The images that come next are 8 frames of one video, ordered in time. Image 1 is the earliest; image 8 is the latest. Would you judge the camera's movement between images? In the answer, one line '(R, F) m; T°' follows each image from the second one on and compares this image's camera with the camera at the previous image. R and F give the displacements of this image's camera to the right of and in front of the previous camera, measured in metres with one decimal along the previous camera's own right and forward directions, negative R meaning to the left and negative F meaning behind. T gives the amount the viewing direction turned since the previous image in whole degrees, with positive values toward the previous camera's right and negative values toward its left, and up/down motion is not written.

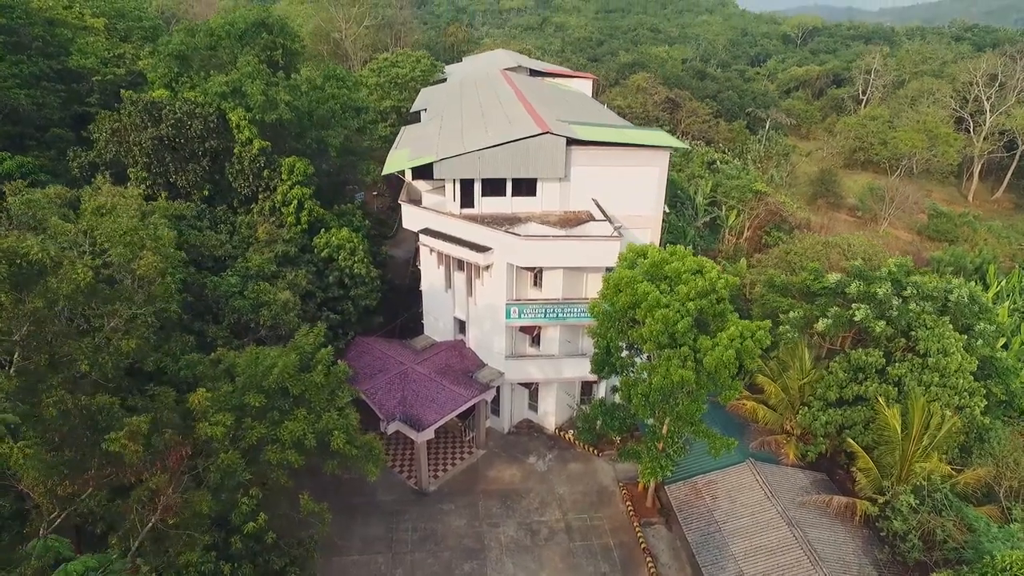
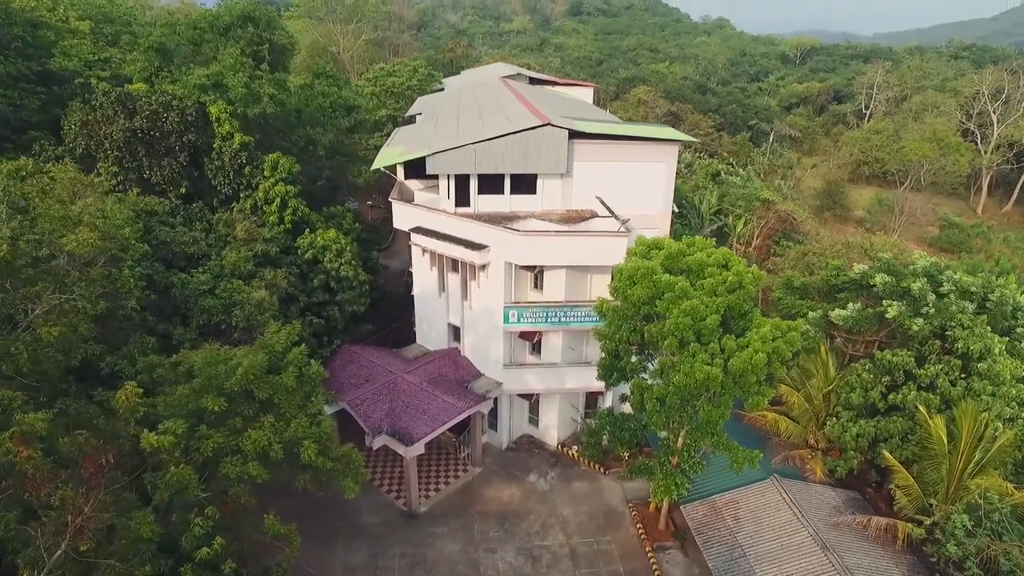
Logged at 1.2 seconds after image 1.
(0.0, +1.8) m; 0°
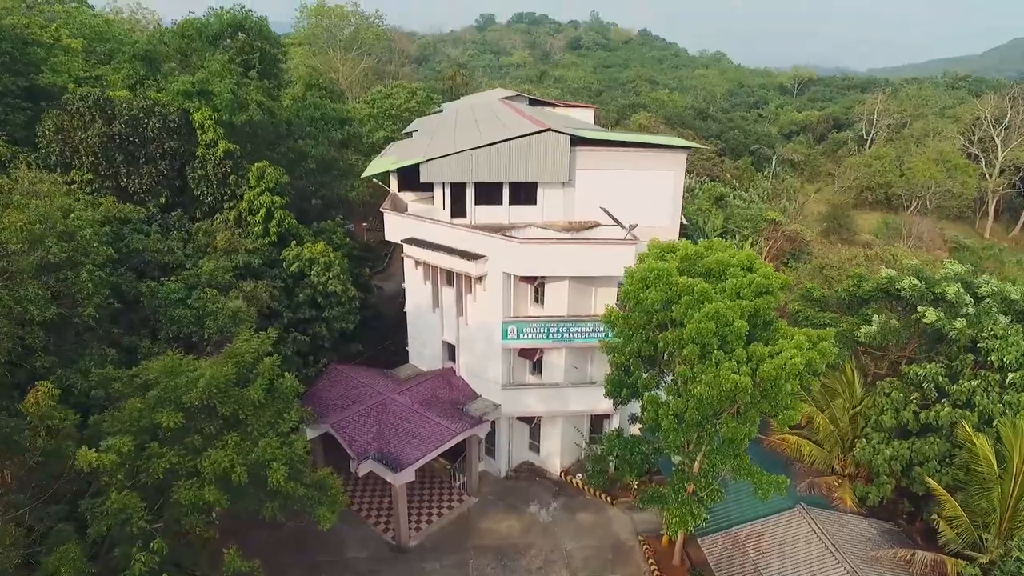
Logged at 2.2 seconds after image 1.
(0.0, +1.4) m; 0°
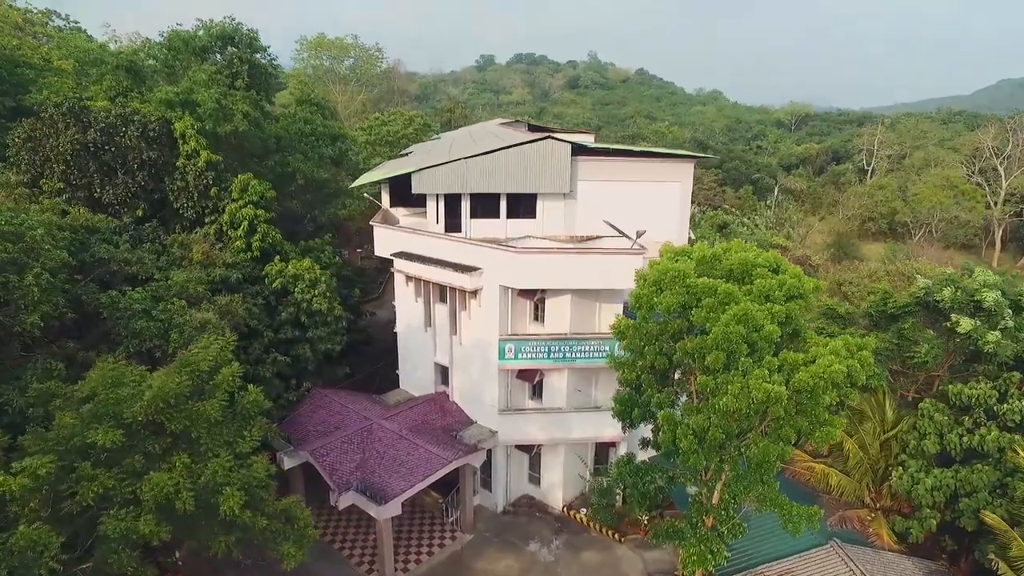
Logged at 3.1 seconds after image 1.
(+0.1, +1.5) m; 0°
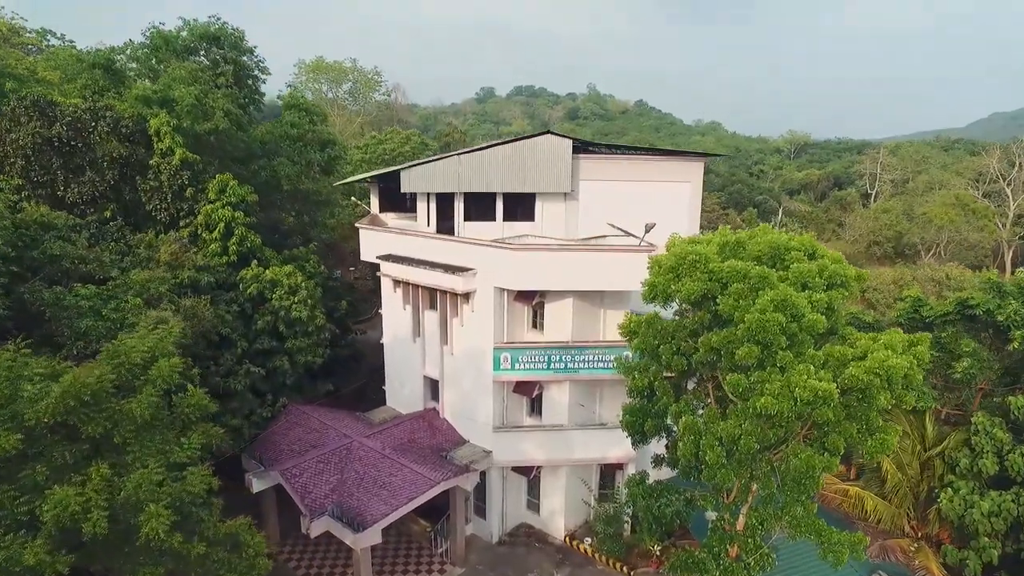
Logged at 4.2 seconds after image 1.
(+0.1, +1.6) m; 0°
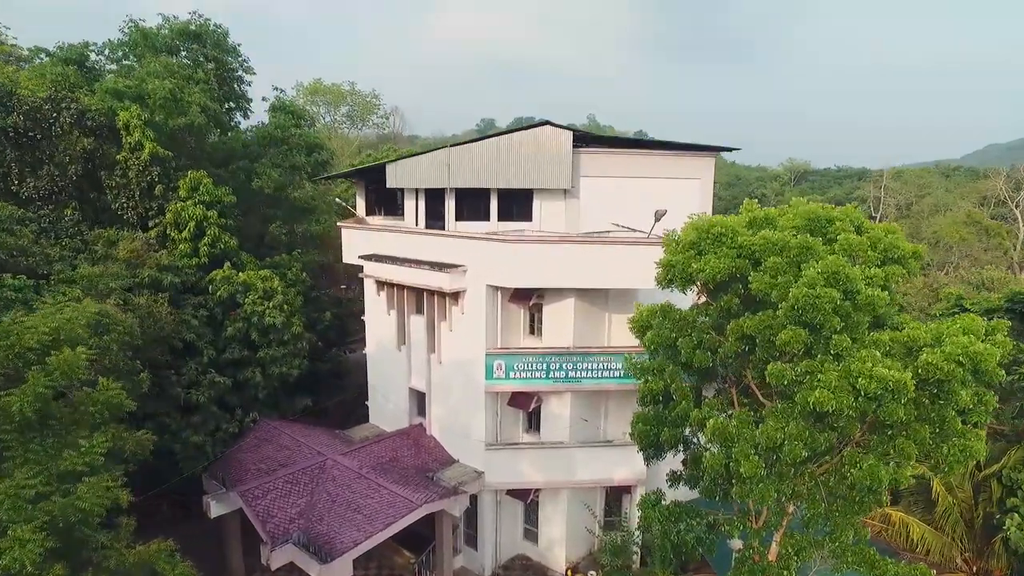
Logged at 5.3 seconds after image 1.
(+0.1, +1.7) m; 0°
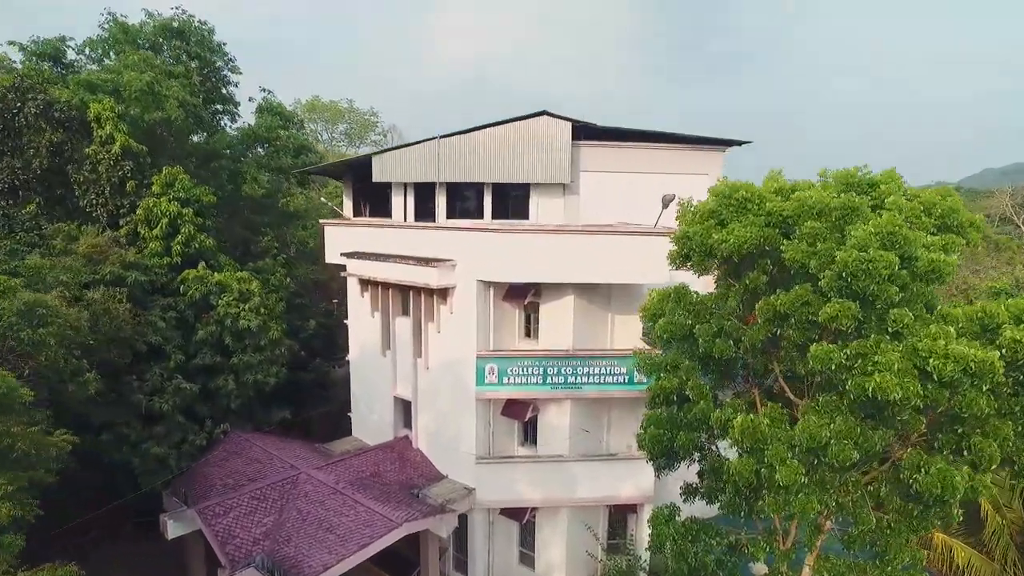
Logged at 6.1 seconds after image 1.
(+0.1, +1.3) m; 0°
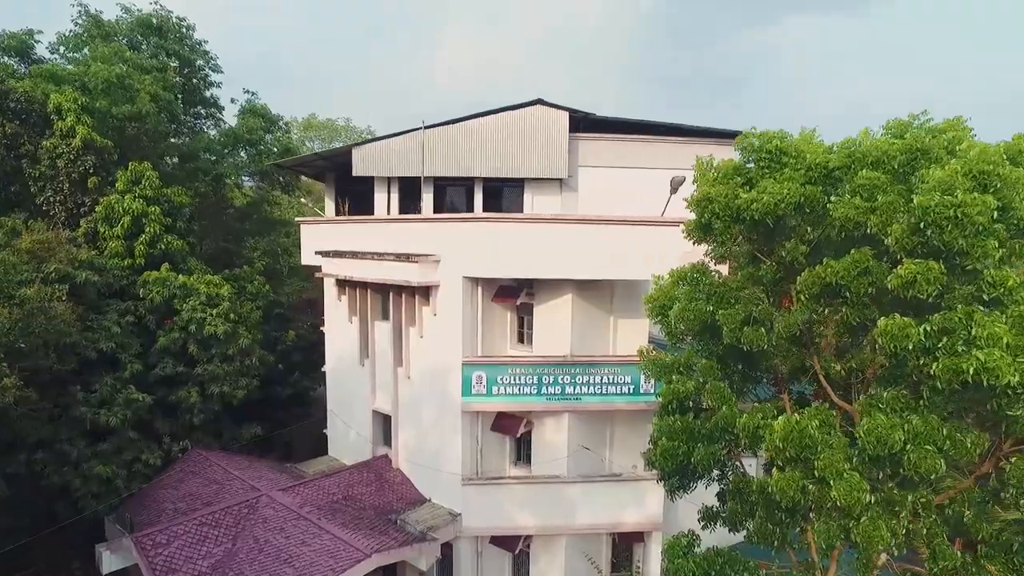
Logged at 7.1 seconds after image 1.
(+0.2, +1.4) m; 0°
